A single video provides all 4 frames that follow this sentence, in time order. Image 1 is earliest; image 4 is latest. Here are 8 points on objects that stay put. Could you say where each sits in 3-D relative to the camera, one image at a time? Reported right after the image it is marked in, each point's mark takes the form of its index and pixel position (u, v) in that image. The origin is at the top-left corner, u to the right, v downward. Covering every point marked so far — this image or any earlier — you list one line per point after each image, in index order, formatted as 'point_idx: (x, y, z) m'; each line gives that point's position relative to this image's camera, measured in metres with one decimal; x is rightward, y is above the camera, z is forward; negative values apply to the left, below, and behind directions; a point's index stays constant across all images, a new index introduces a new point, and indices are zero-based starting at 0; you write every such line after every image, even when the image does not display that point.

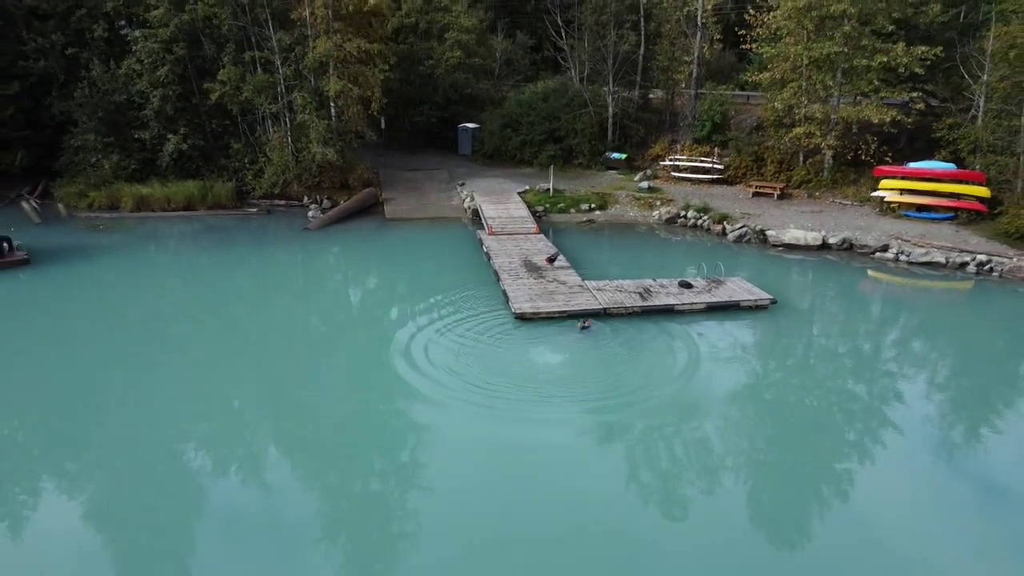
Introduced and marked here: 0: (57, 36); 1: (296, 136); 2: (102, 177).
0: (-11.4, +6.3, +19.0) m
1: (-5.4, +3.8, +19.1) m
2: (-10.0, +2.7, +18.7) m
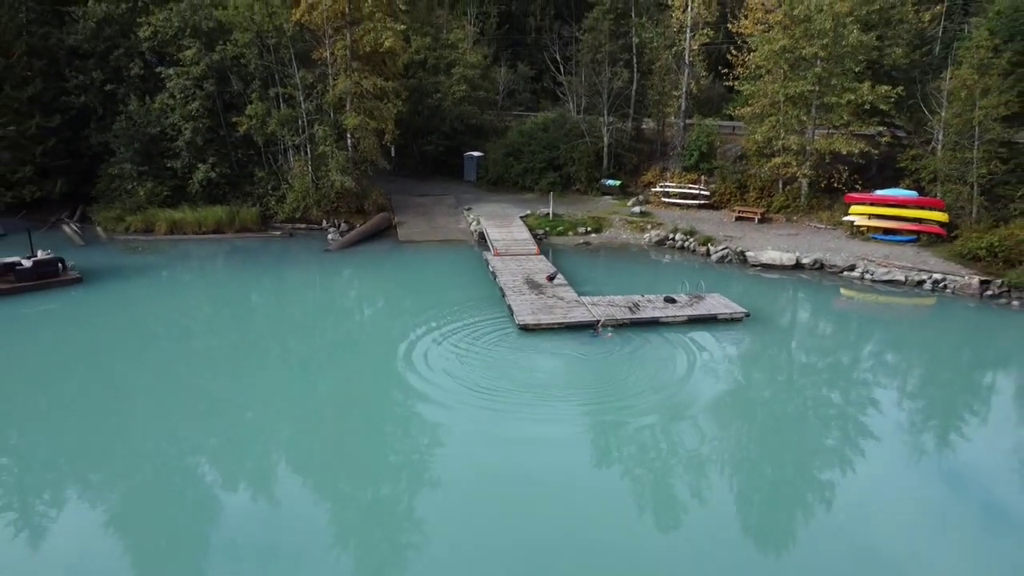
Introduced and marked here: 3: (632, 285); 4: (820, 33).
0: (-11.3, +5.8, +20.7) m
1: (-5.3, +3.3, +20.7) m
2: (-10.0, +2.2, +20.3) m
3: (+2.6, +0.1, +16.5) m
4: (+7.2, +5.9, +17.8) m
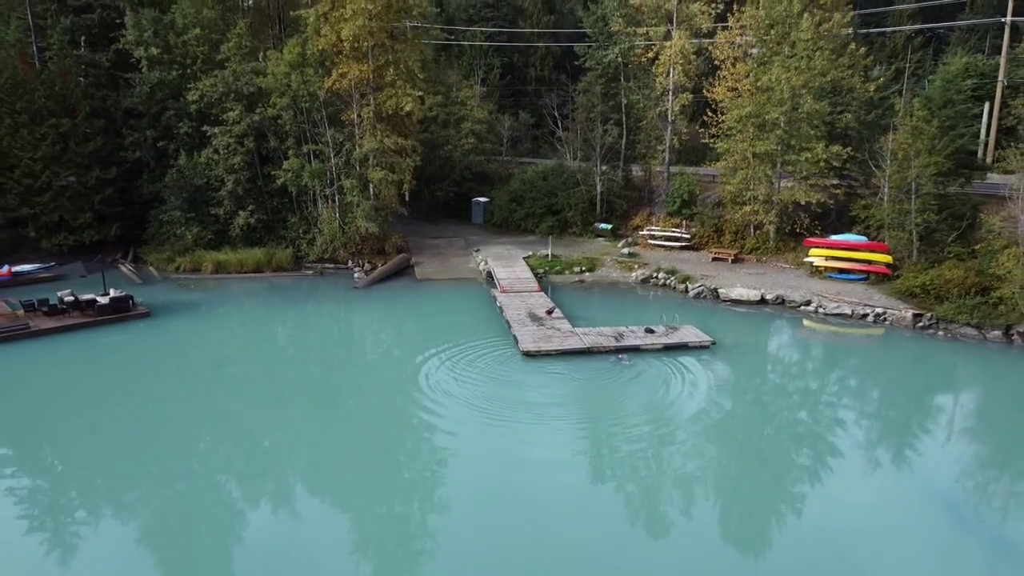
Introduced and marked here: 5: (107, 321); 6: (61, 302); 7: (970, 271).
0: (-11.2, +4.8, +23.5) m
1: (-5.2, +2.3, +23.4) m
2: (-9.9, +1.3, +22.9) m
3: (+2.7, -0.7, +19.1) m
4: (+7.3, +5.0, +20.6) m
5: (-10.0, -0.8, +18.7) m
6: (-11.0, -0.3, +18.7) m
7: (+10.9, +0.4, +18.2) m
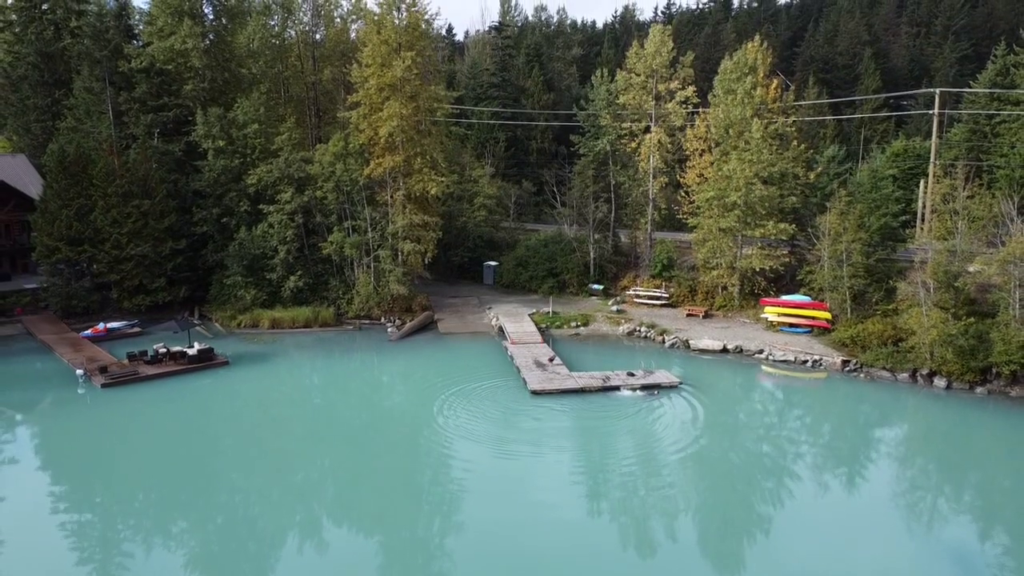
0: (-11.0, +2.9, +28.0) m
1: (-5.0, +0.4, +27.8) m
2: (-9.6, -0.6, +27.2) m
3: (+3.0, -2.3, +23.3) m
4: (+7.5, +3.4, +25.2) m
5: (-9.7, -2.4, +22.9) m
6: (-10.8, -2.0, +22.9) m
7: (+11.1, -1.1, +22.4) m
